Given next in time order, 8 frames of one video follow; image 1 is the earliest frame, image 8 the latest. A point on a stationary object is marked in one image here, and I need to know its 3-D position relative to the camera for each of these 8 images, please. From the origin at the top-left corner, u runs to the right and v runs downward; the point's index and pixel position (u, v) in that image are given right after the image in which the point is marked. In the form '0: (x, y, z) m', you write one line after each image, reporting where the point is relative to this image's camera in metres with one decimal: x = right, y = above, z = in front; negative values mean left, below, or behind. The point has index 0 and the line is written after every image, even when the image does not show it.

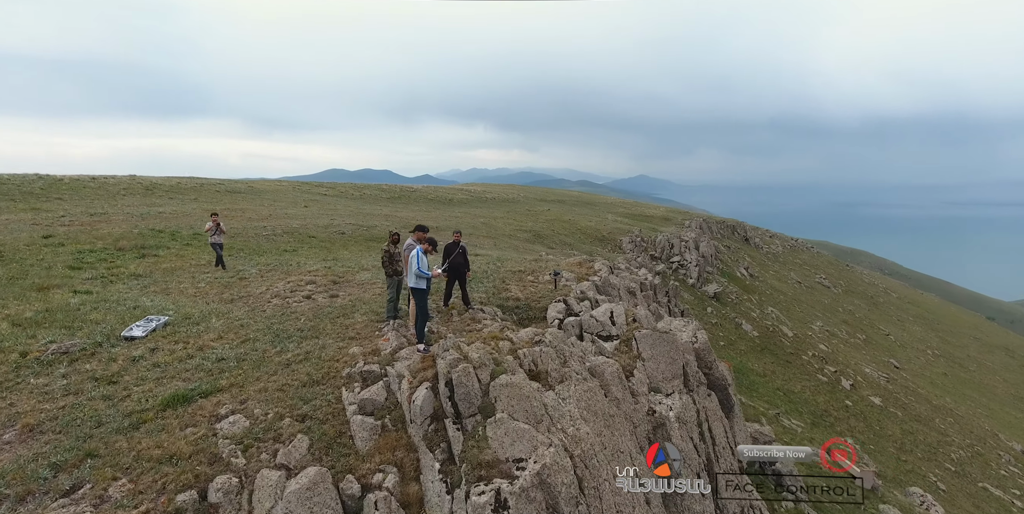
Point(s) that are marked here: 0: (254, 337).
0: (-6.6, -2.1, +11.9) m
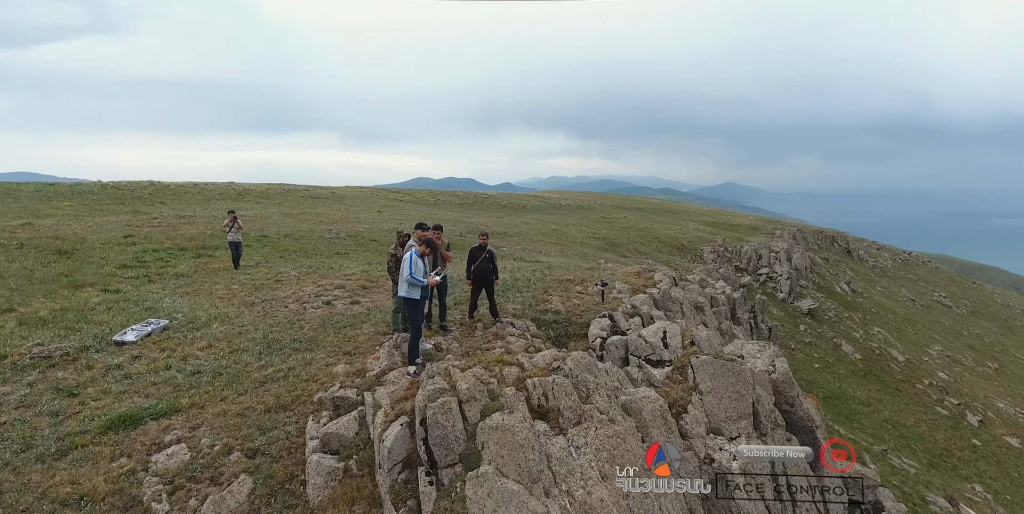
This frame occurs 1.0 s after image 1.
0: (-6.2, -2.1, +10.9) m
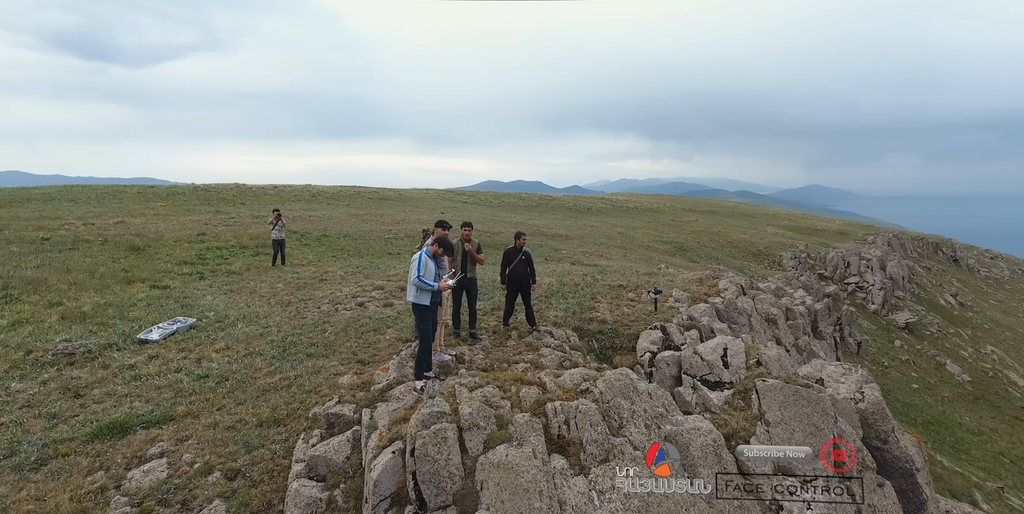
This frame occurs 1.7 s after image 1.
0: (-5.6, -2.1, +10.4) m
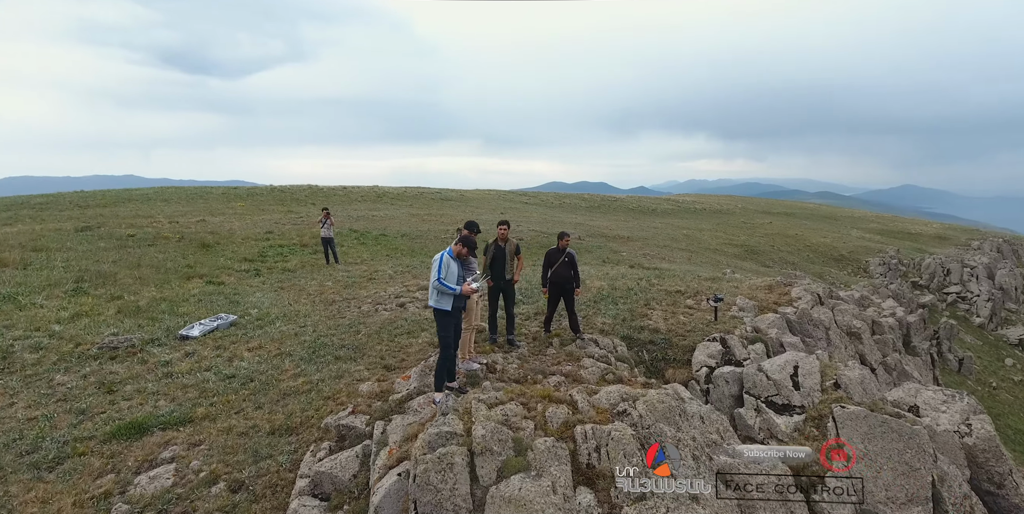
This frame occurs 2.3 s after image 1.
0: (-4.9, -2.1, +10.3) m
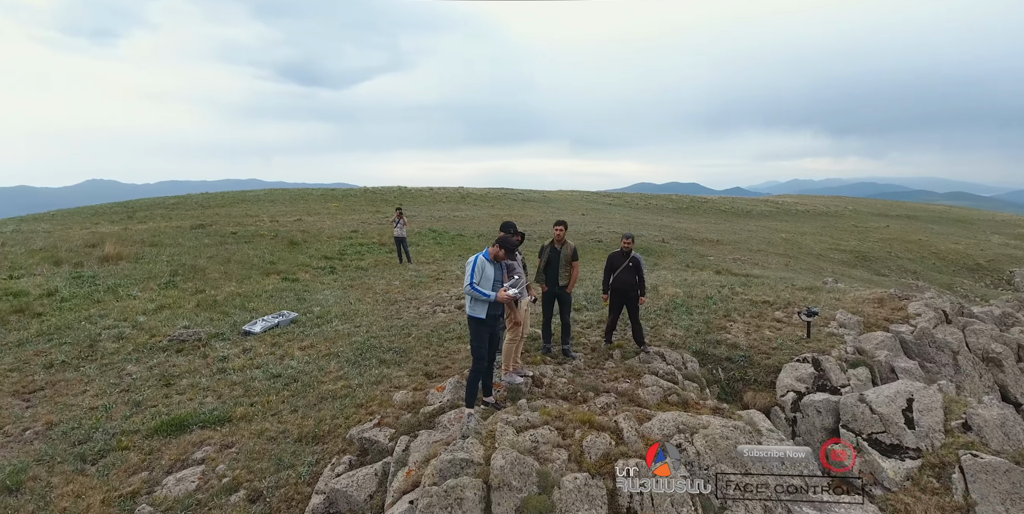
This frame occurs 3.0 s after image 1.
0: (-3.8, -2.1, +10.2) m
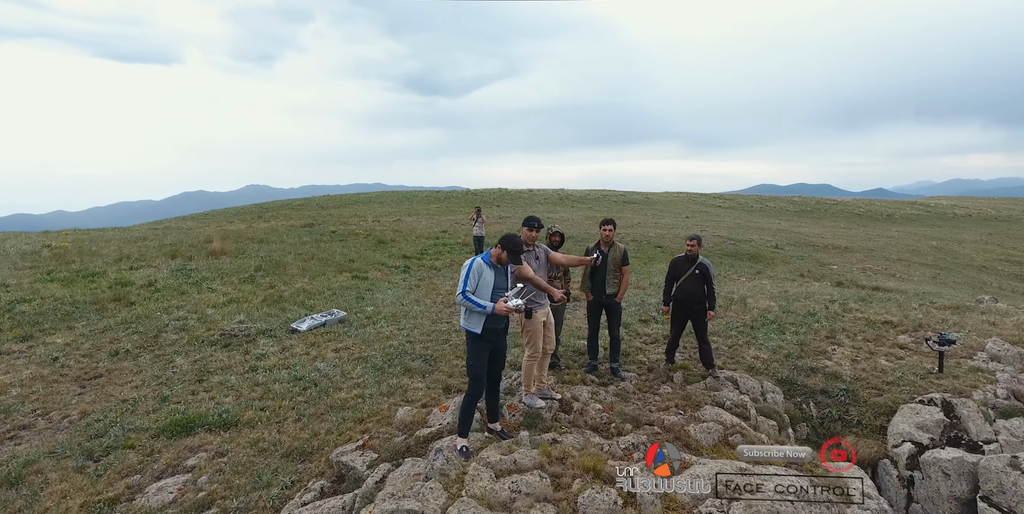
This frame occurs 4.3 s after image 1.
0: (-3.0, -2.1, +9.8) m
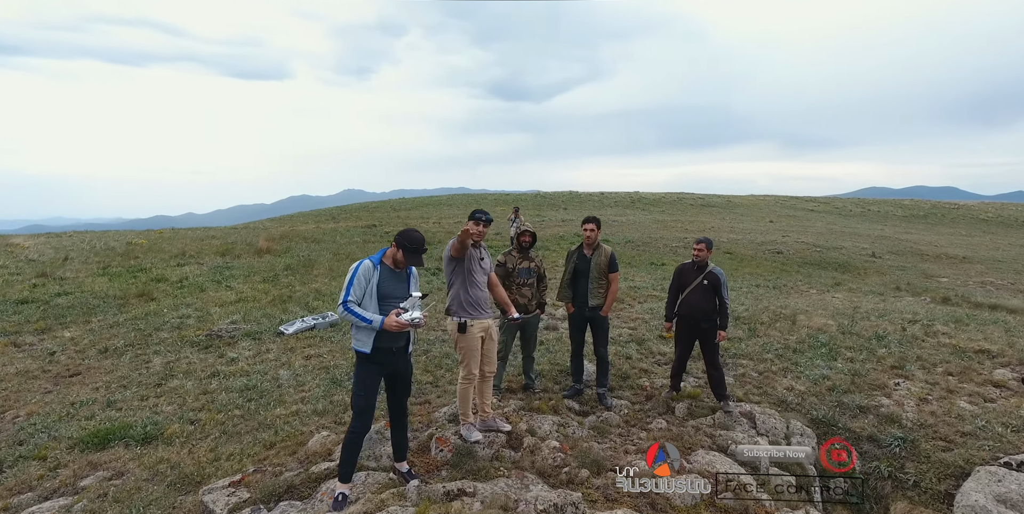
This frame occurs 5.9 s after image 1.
0: (-3.5, -2.2, +9.2) m
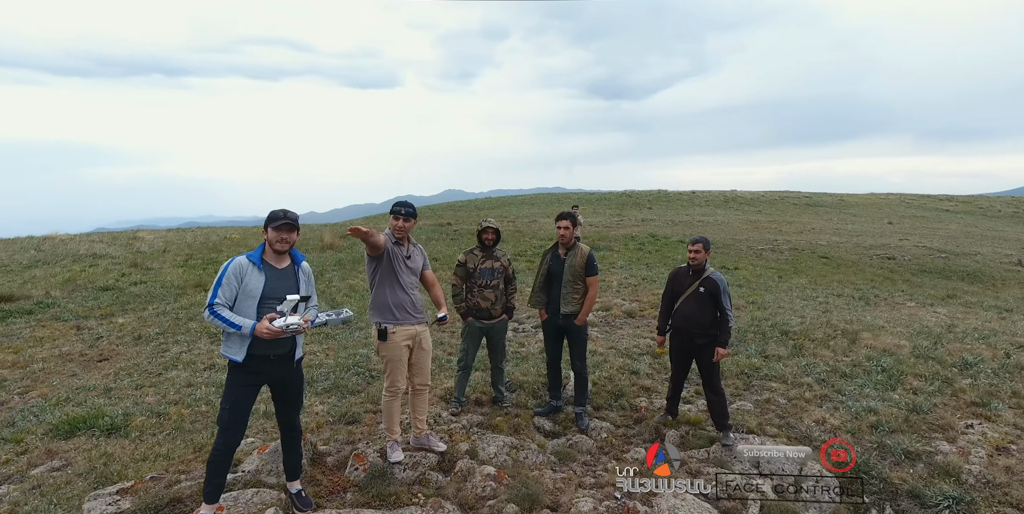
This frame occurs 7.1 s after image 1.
0: (-3.8, -2.1, +9.2) m
